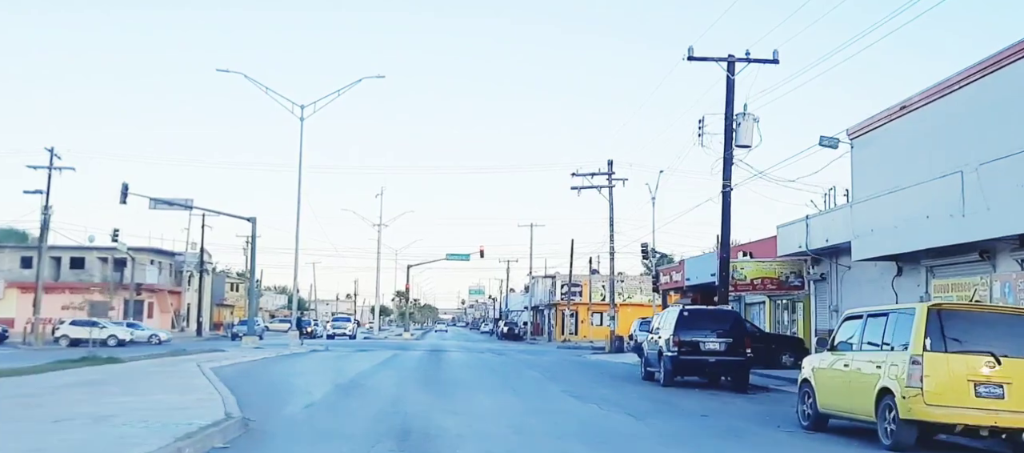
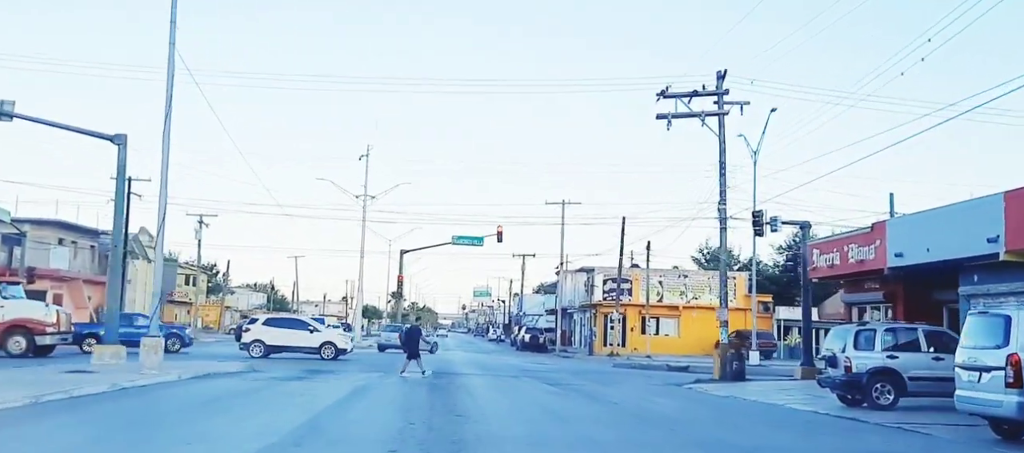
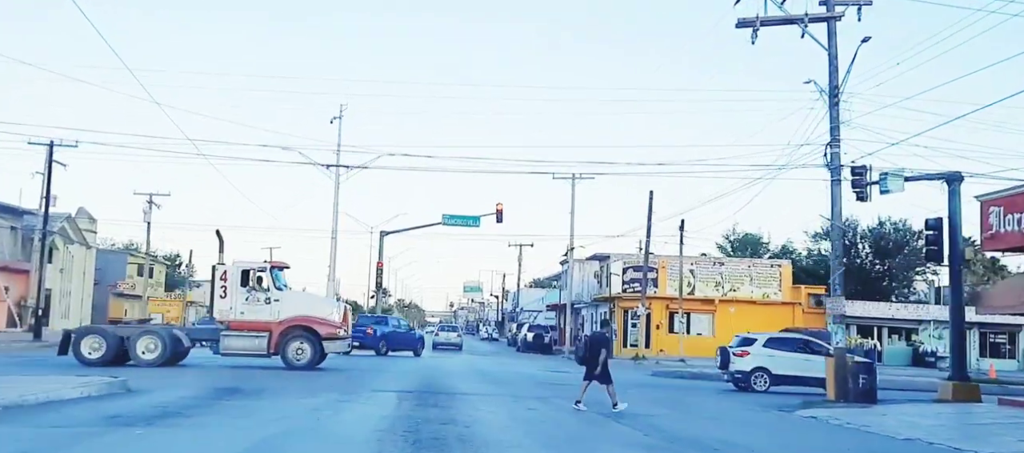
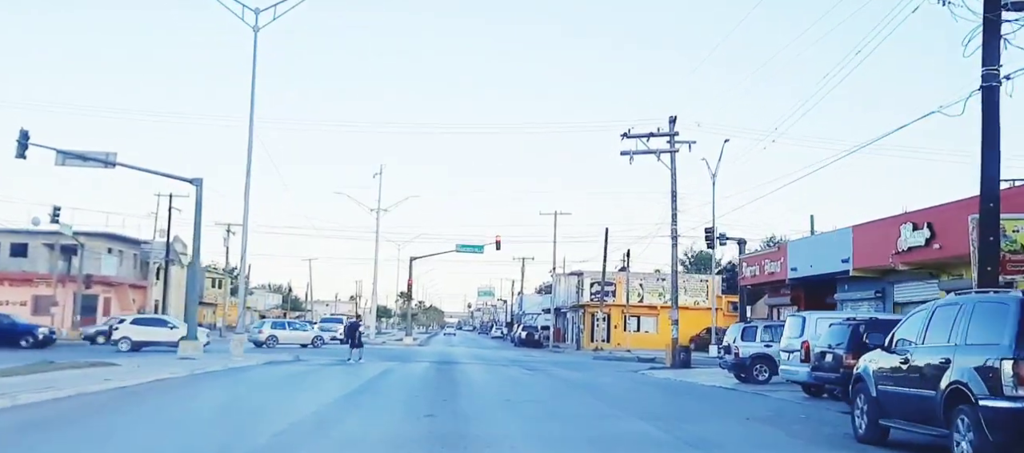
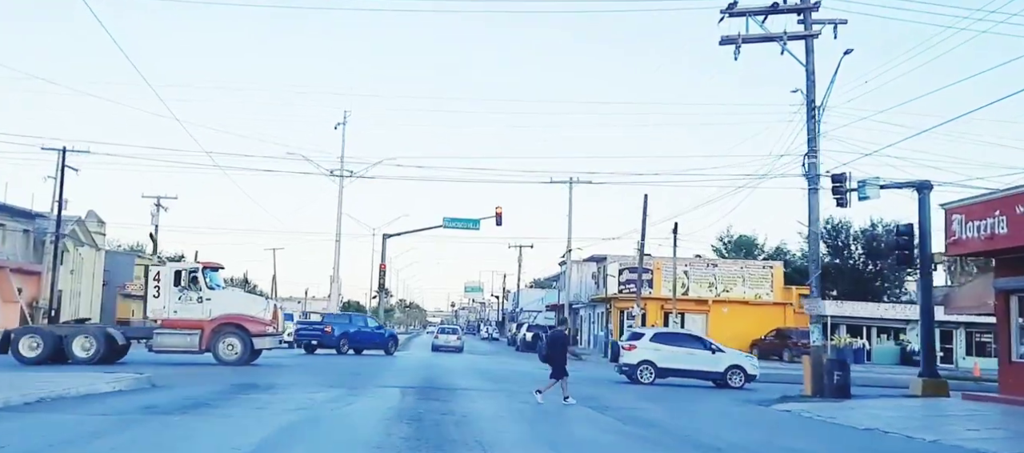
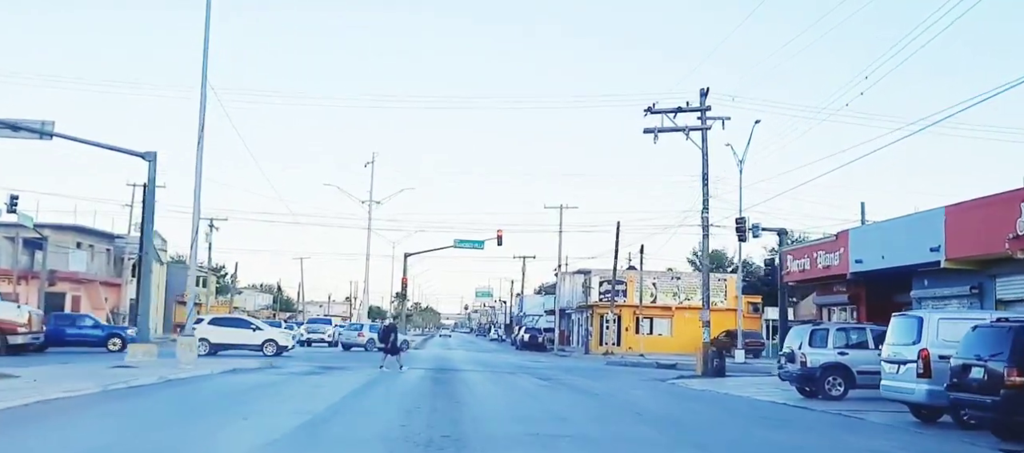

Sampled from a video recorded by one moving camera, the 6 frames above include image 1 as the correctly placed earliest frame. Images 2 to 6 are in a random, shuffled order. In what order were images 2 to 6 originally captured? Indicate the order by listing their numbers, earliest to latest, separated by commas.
4, 6, 2, 5, 3
